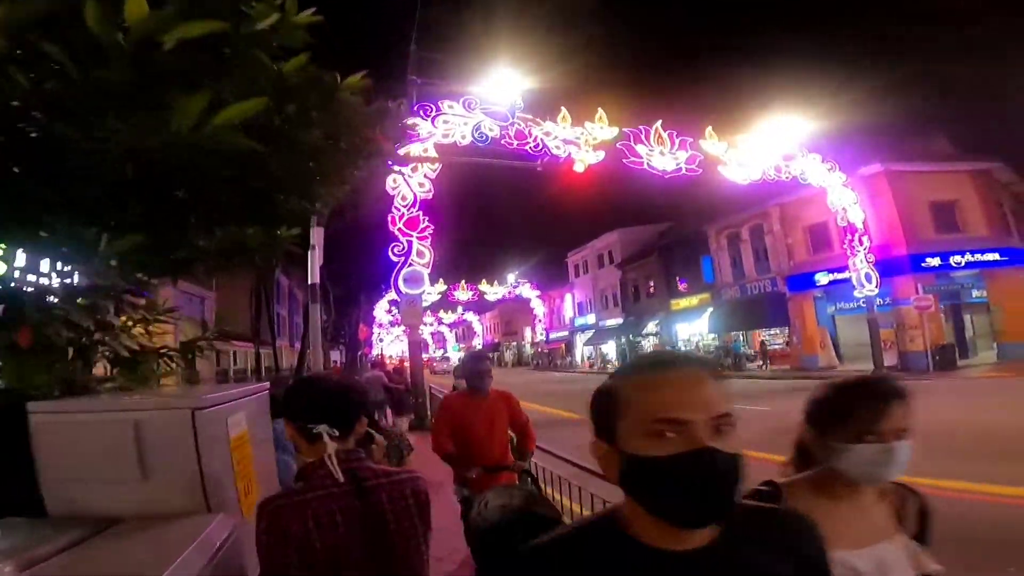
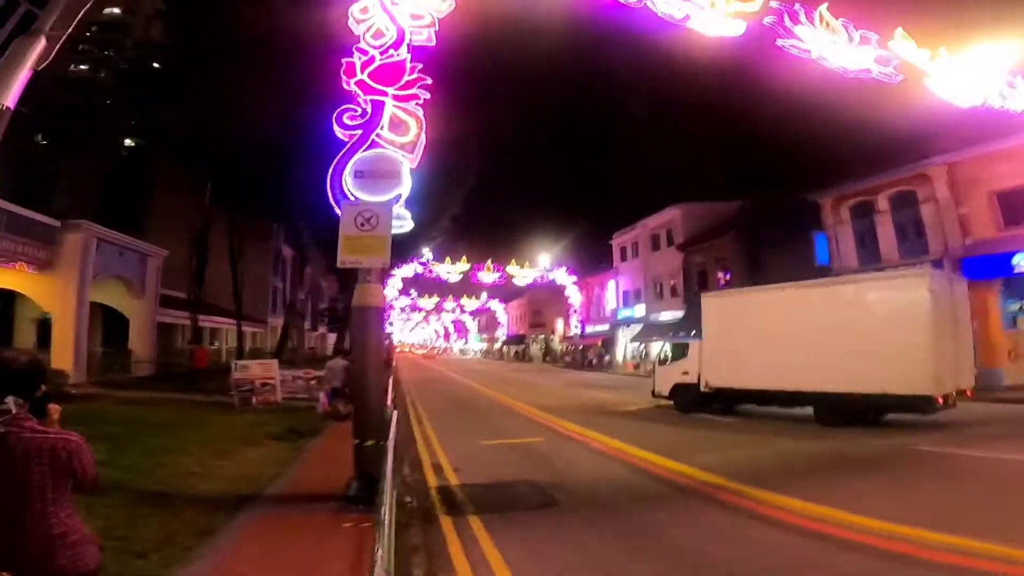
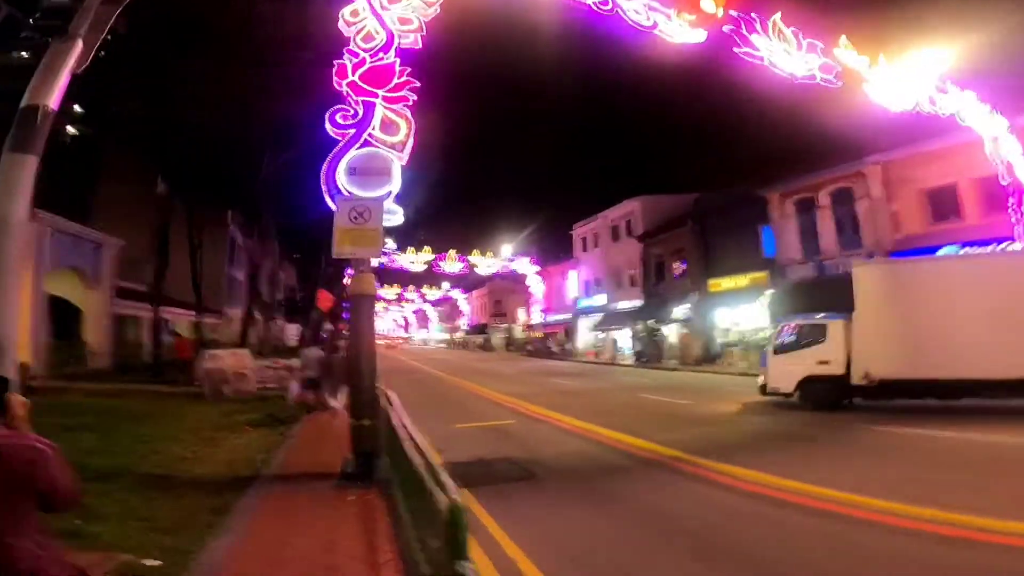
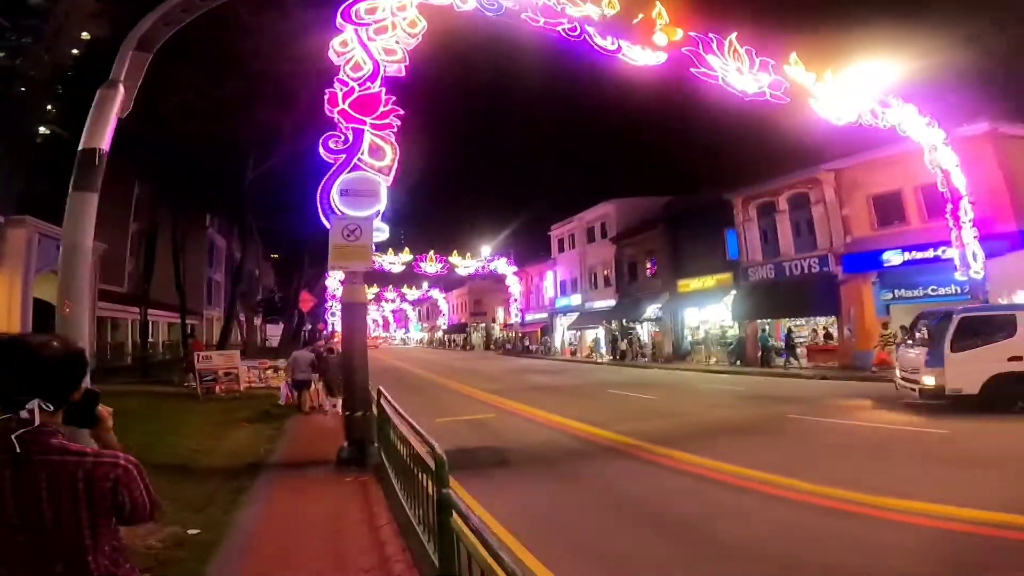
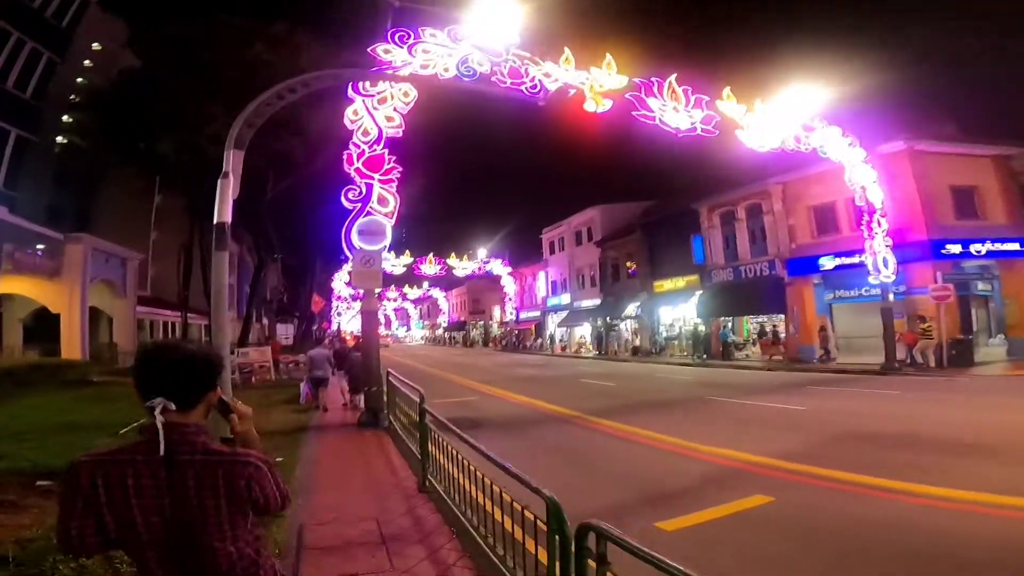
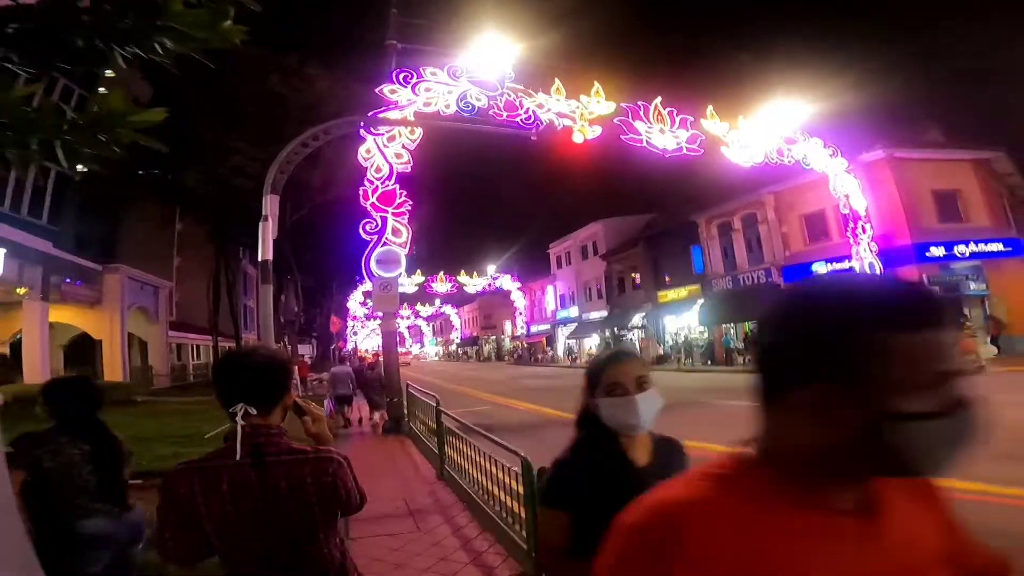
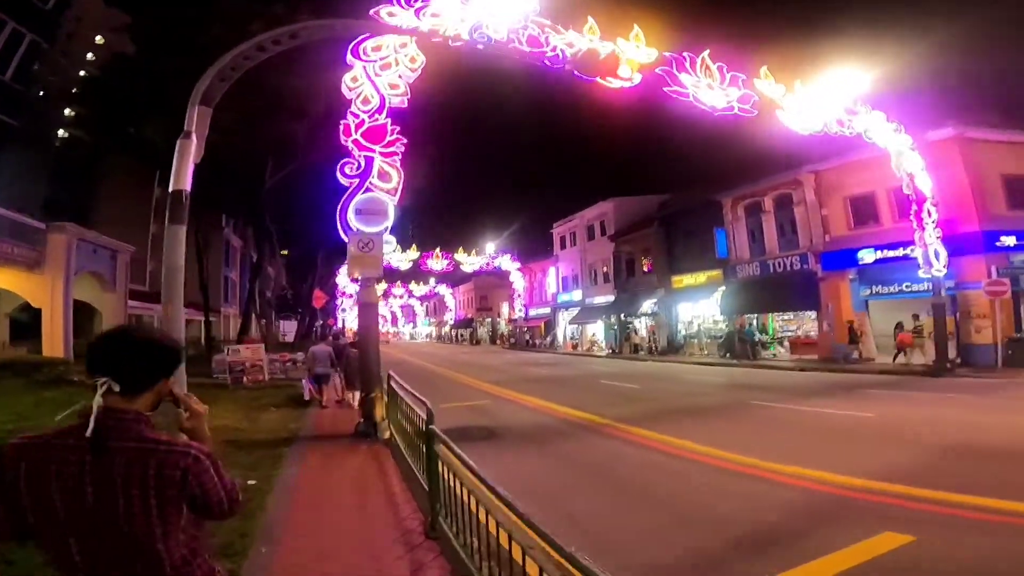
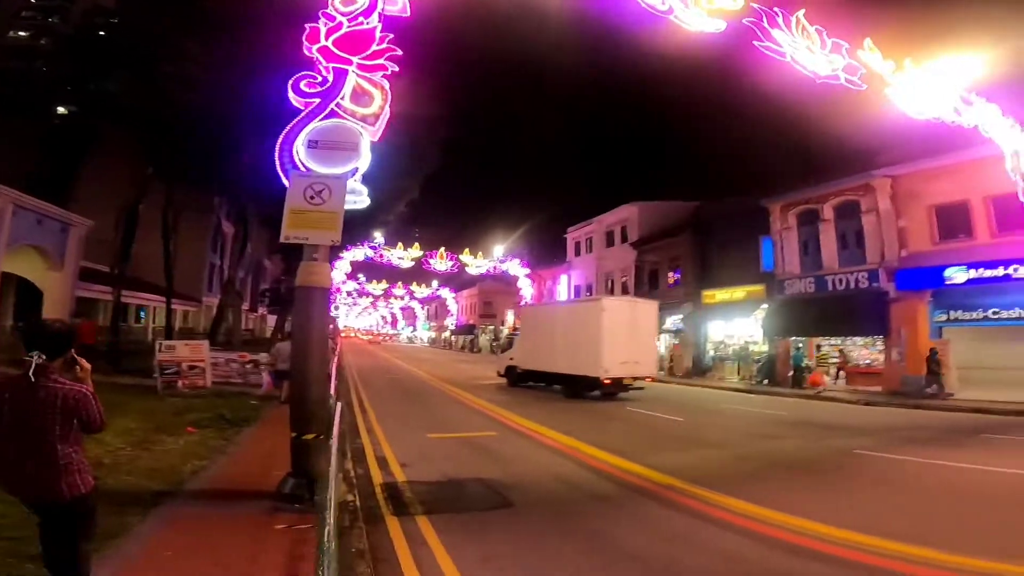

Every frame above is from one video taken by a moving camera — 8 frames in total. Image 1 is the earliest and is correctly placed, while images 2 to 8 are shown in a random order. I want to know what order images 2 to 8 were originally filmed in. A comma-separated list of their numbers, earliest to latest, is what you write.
6, 5, 7, 4, 3, 2, 8
